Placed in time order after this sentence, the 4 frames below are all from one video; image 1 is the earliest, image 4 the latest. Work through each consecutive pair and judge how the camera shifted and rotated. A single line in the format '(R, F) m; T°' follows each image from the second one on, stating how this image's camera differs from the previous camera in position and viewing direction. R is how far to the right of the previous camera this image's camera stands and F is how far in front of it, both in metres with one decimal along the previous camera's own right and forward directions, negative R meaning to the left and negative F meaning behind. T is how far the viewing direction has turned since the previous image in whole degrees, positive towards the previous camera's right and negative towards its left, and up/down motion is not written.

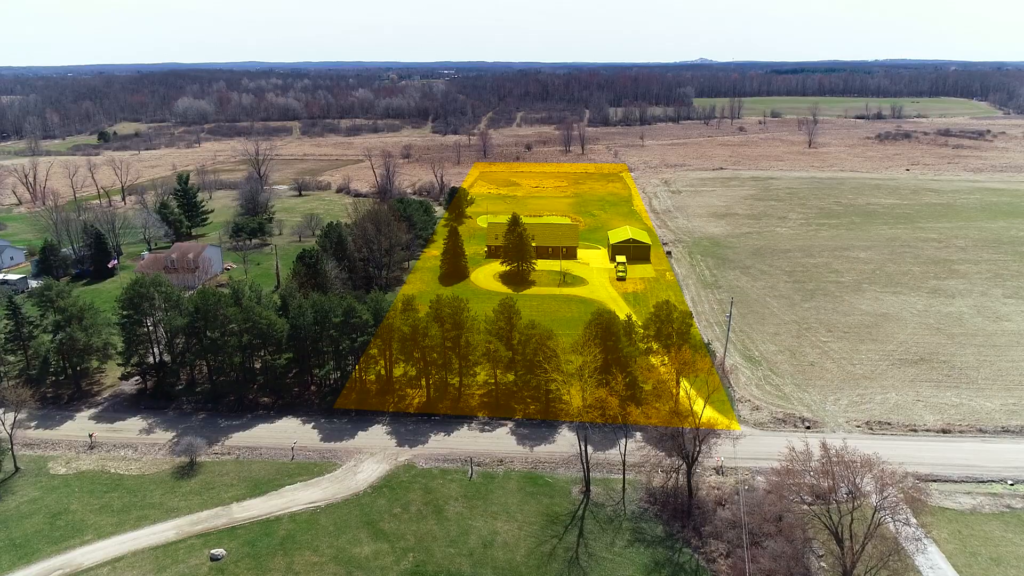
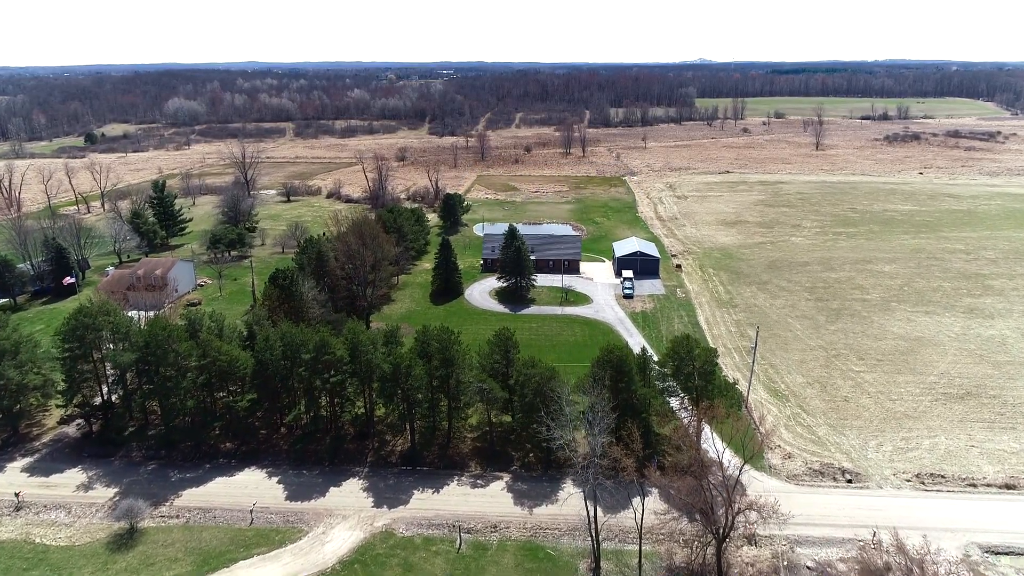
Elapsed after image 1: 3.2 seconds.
(+0.1, +4.1) m; 0°
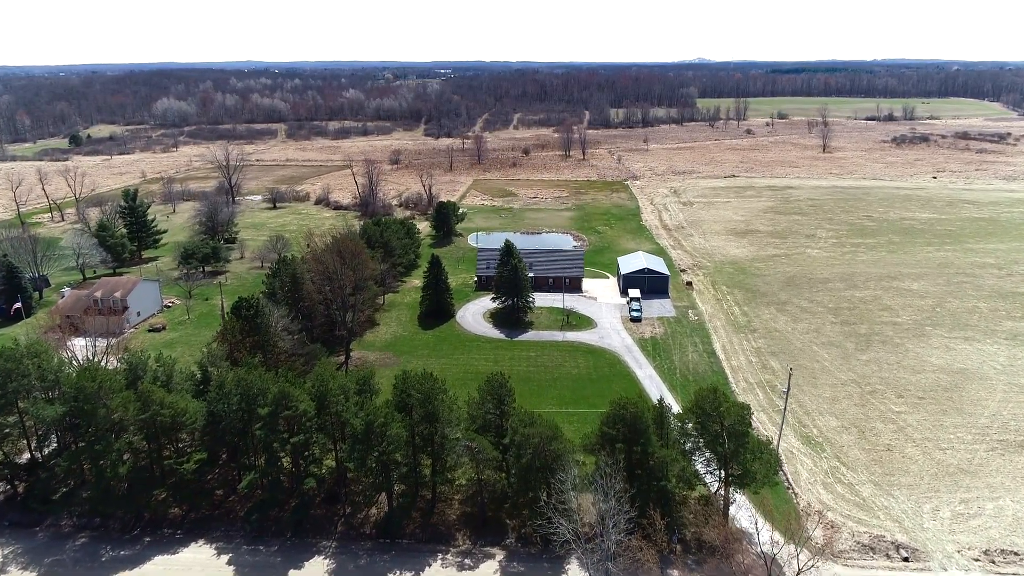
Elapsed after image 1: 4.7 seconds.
(+0.1, +4.2) m; 0°
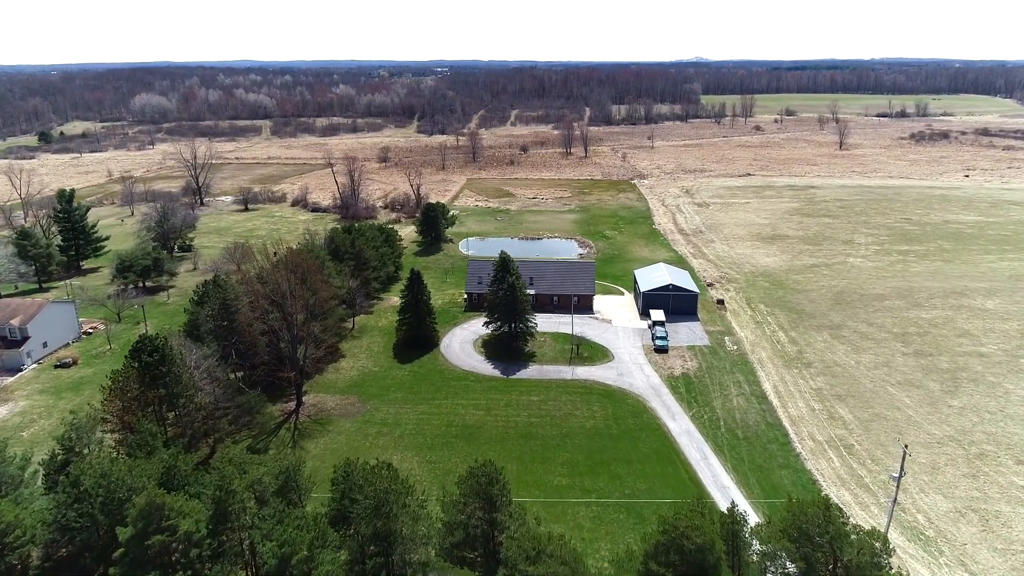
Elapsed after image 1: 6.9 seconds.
(+0.1, +8.1) m; 0°
